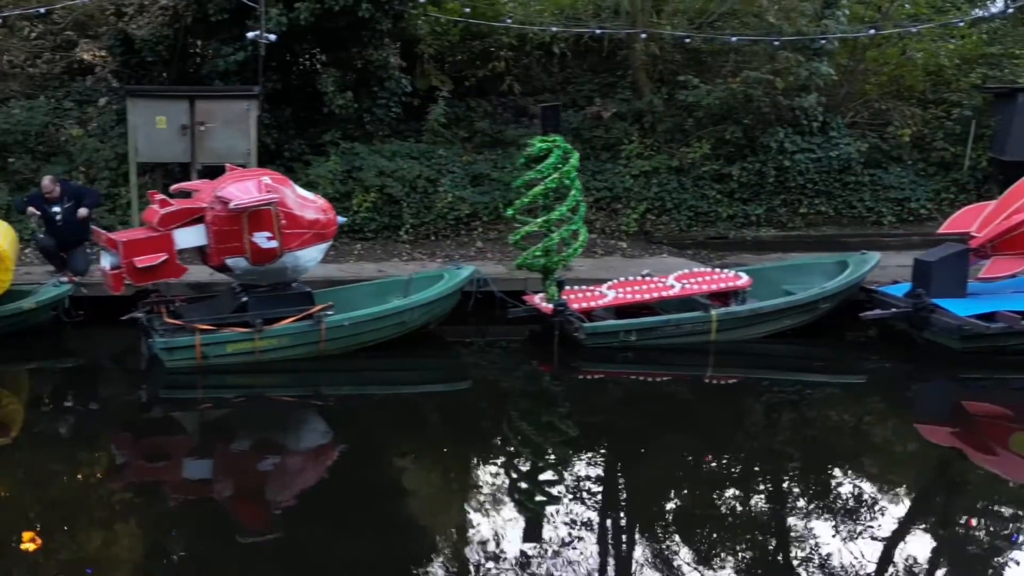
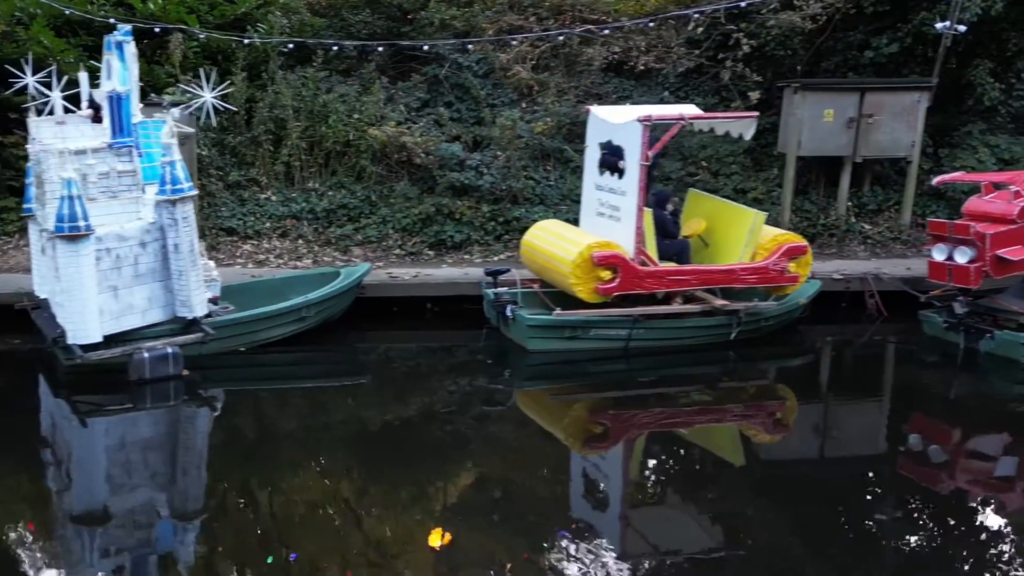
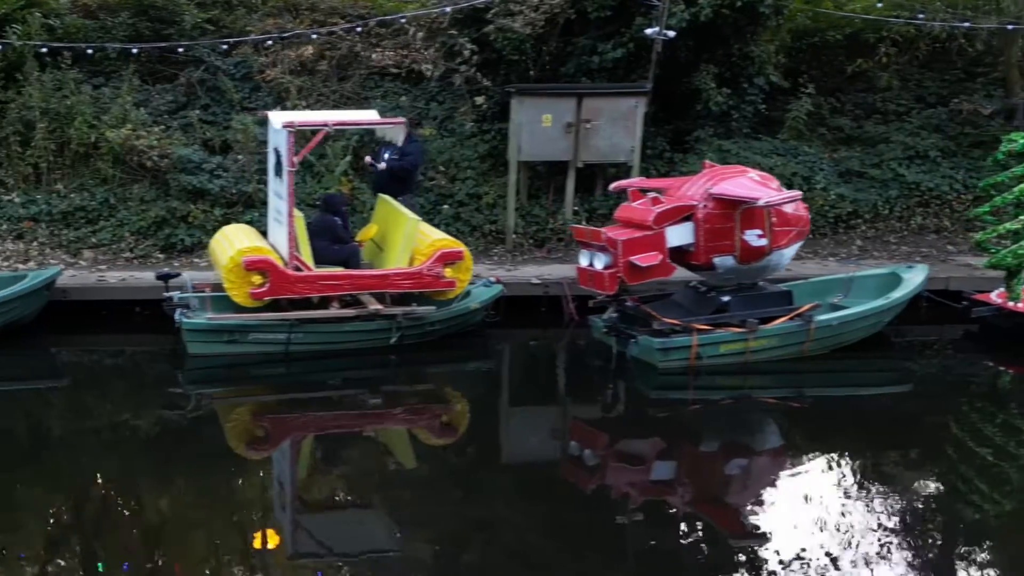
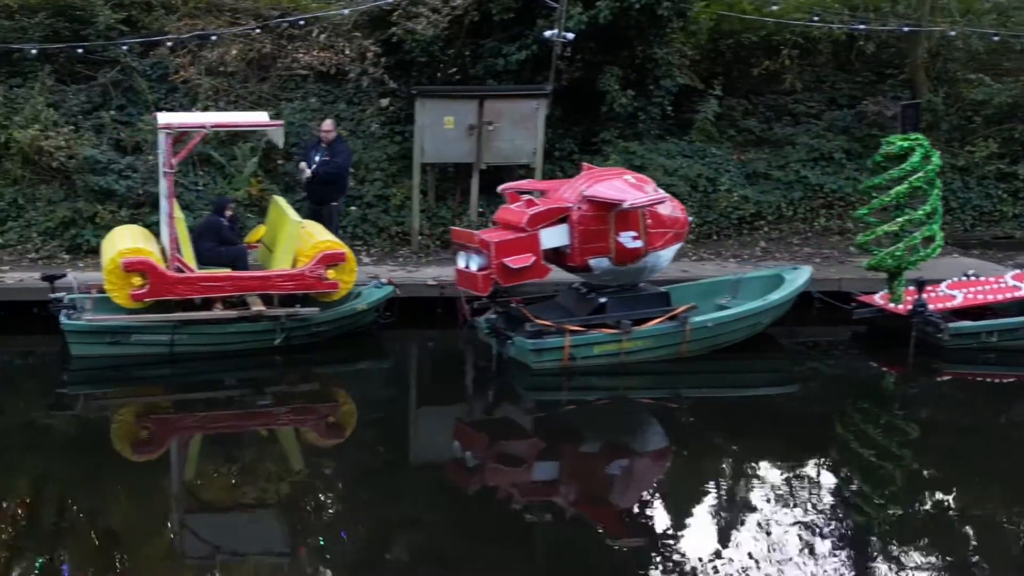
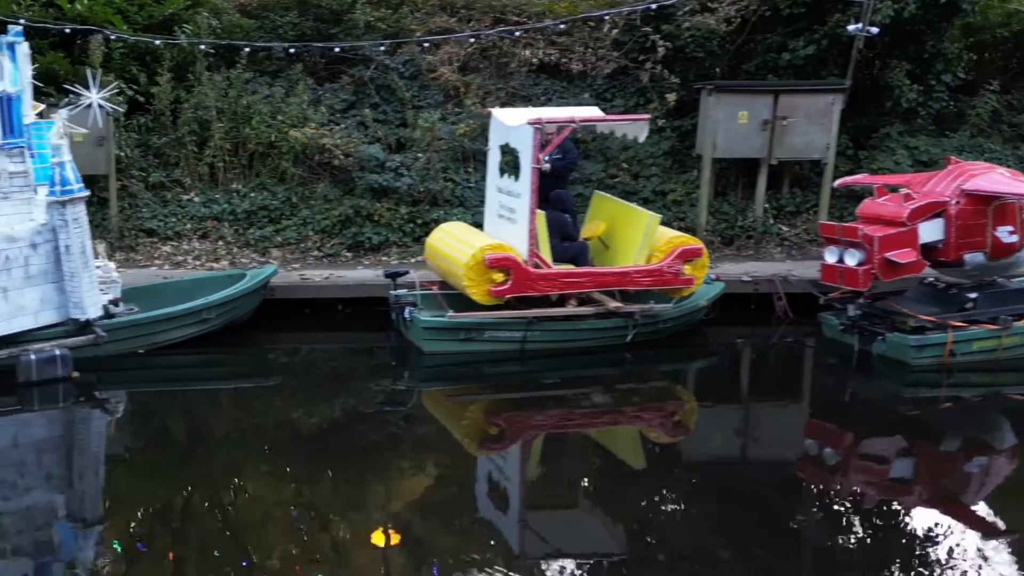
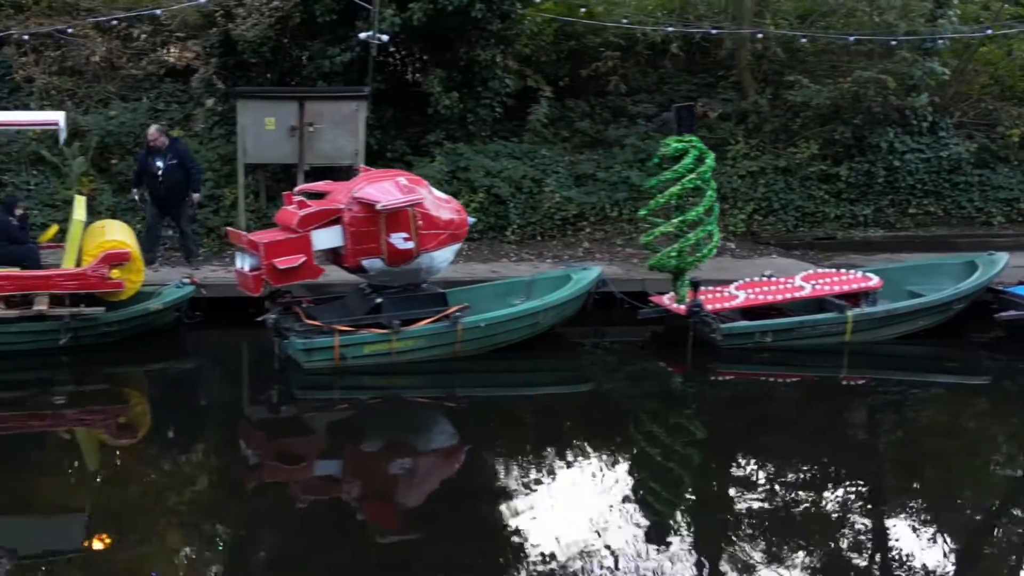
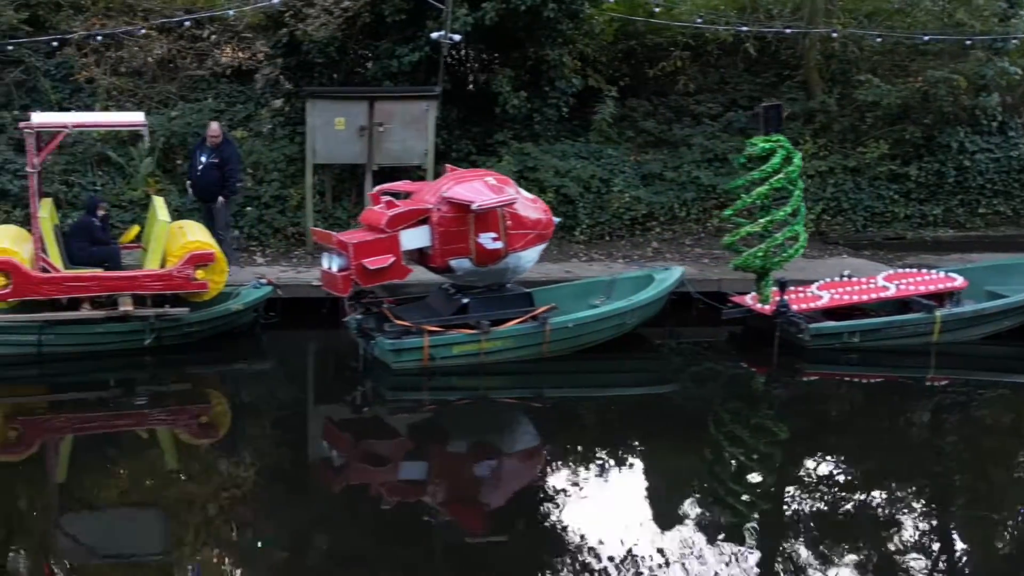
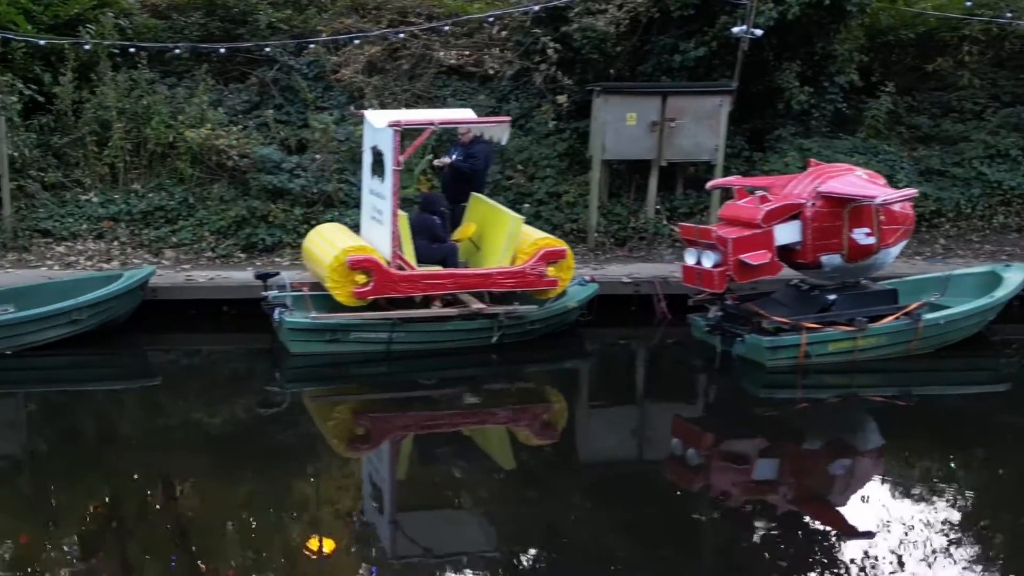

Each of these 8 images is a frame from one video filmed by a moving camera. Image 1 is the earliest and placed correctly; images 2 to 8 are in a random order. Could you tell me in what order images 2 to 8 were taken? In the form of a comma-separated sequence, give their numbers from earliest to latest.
6, 7, 4, 3, 8, 5, 2
